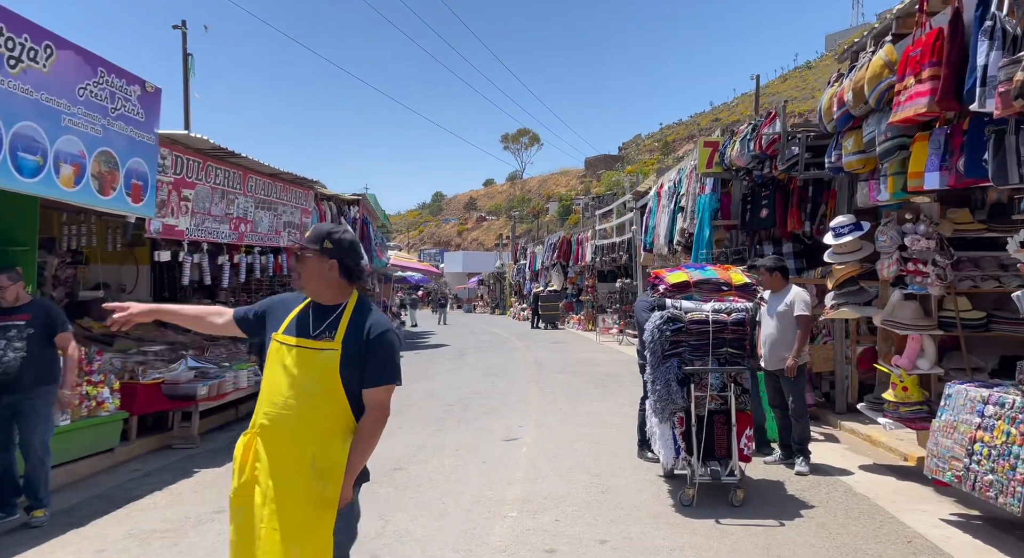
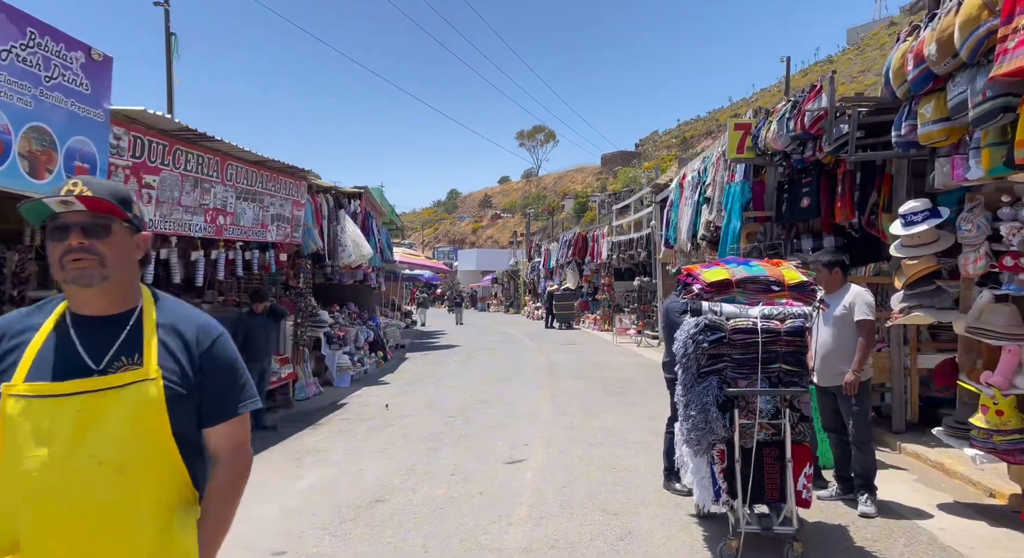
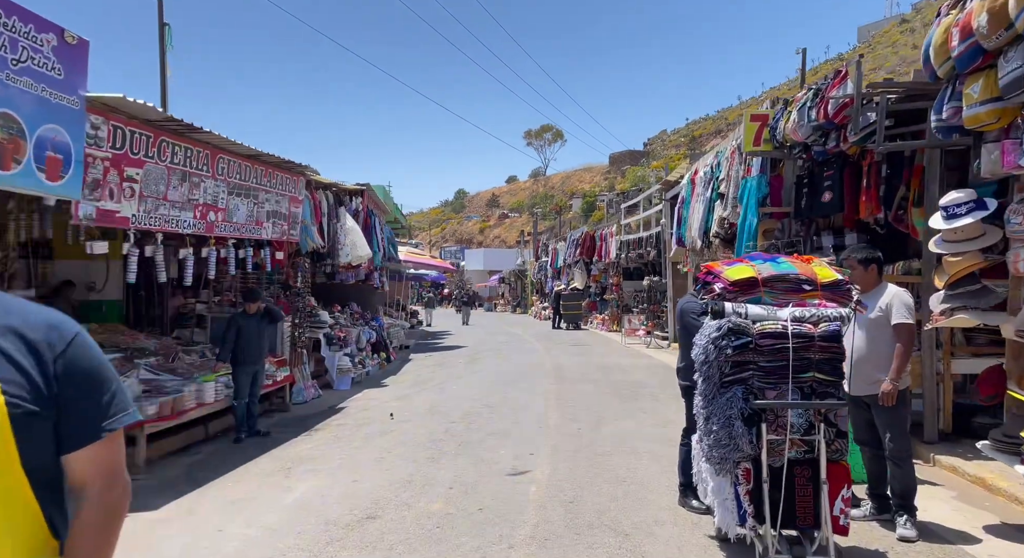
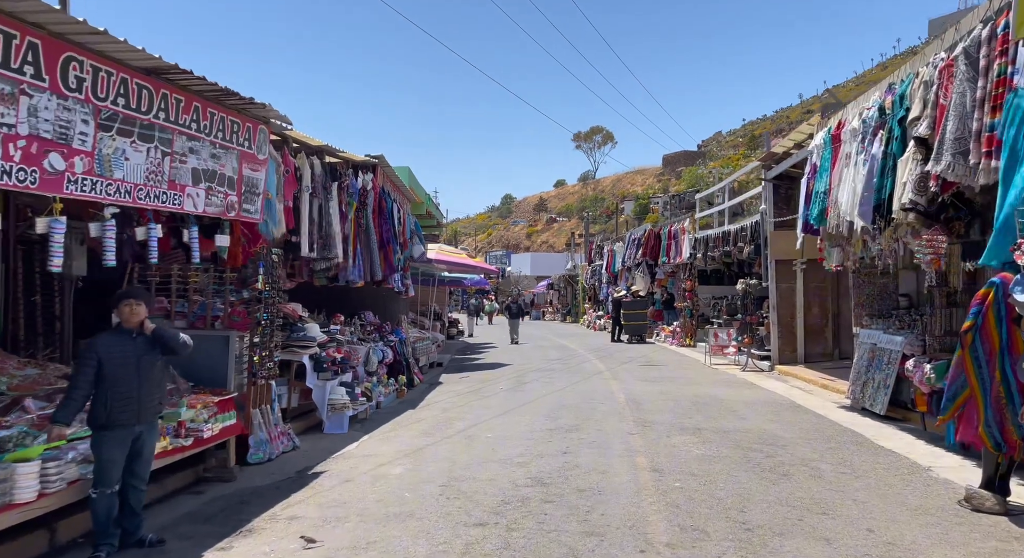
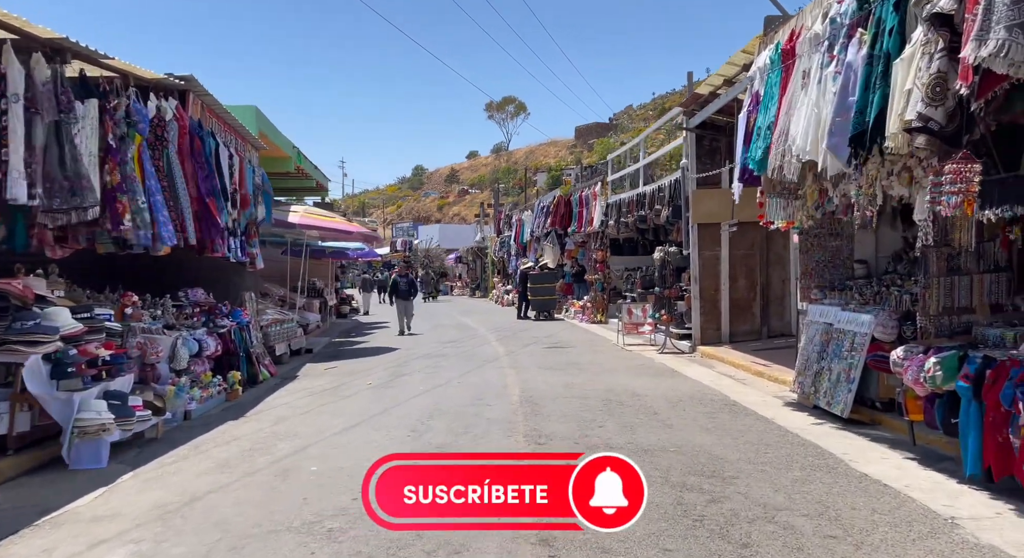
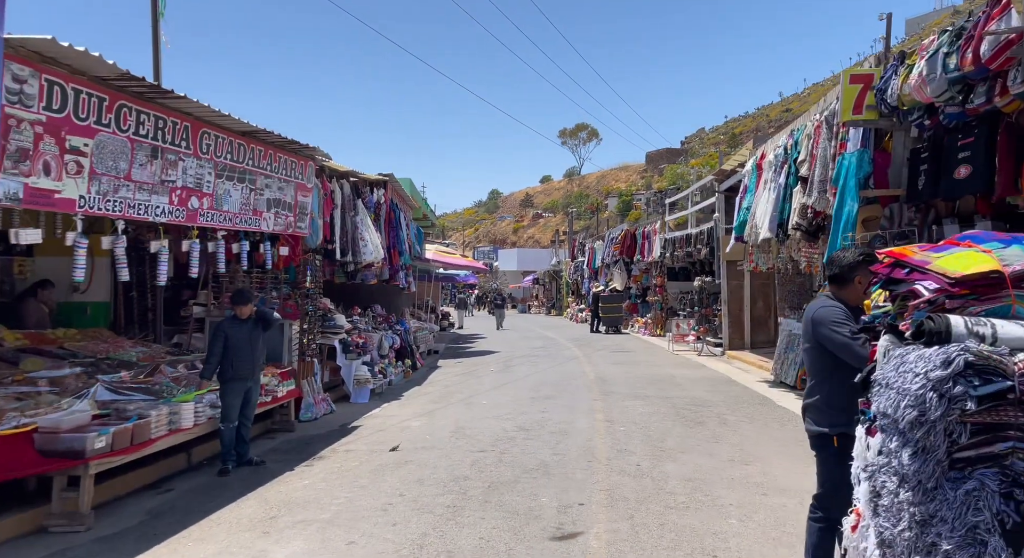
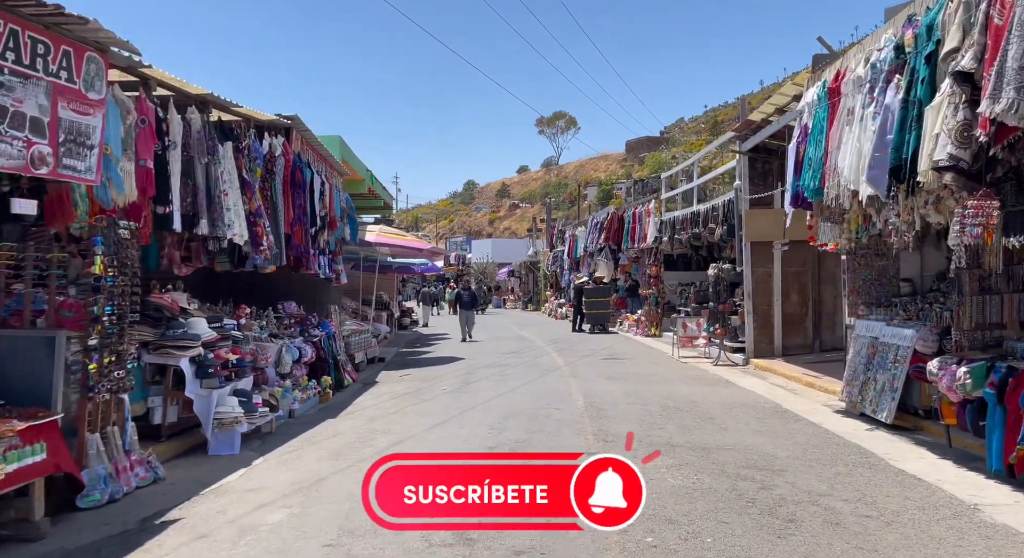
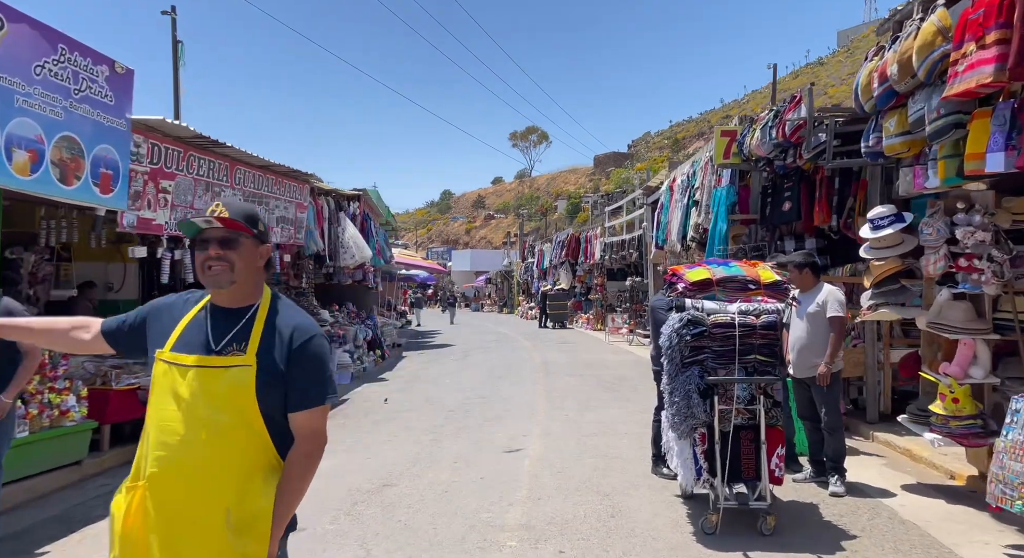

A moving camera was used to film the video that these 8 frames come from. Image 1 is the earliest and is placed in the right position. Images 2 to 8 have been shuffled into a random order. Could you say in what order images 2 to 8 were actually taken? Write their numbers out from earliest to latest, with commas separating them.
8, 2, 3, 6, 4, 7, 5
